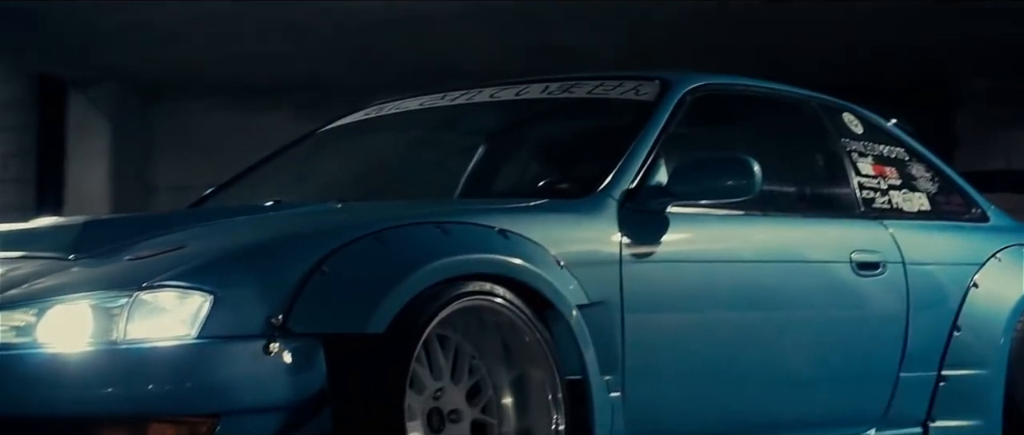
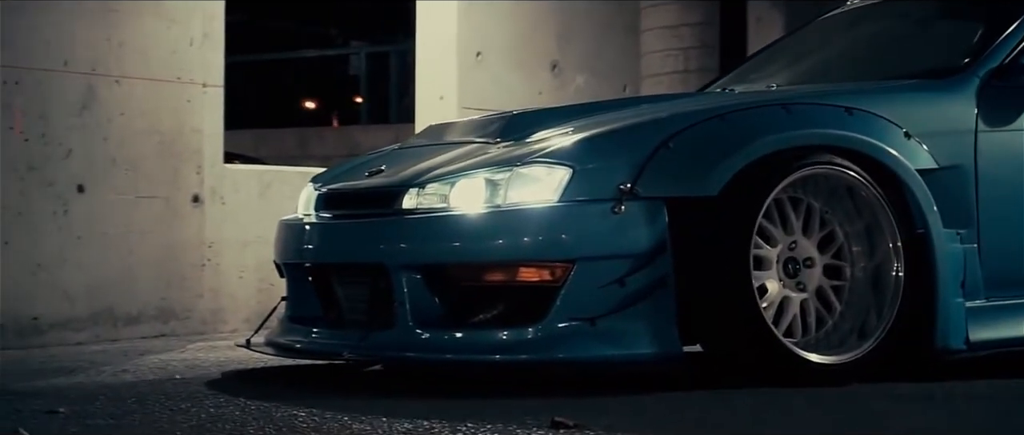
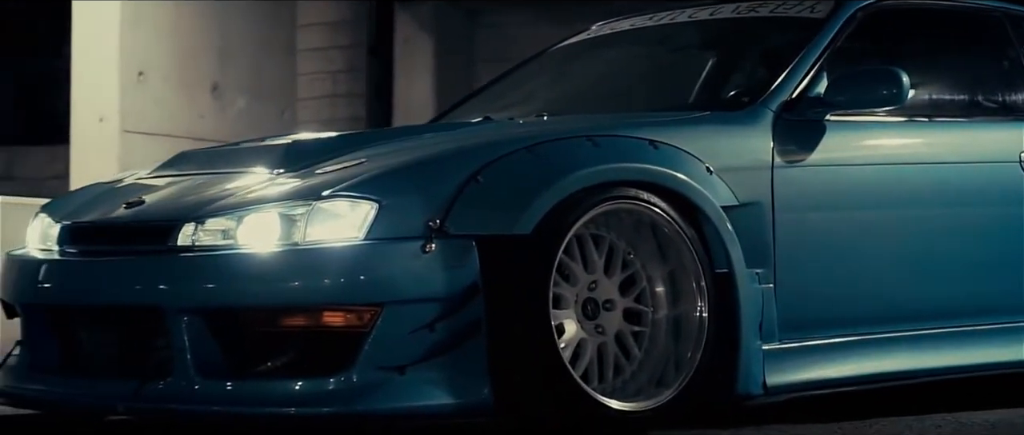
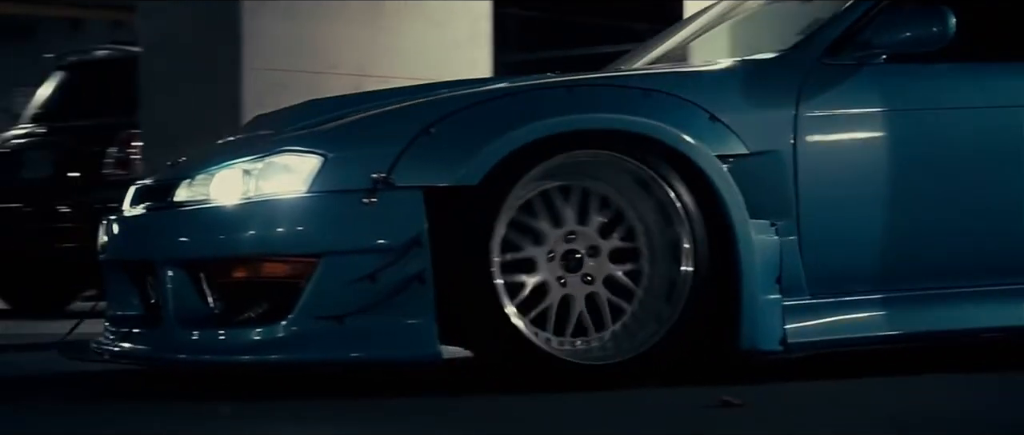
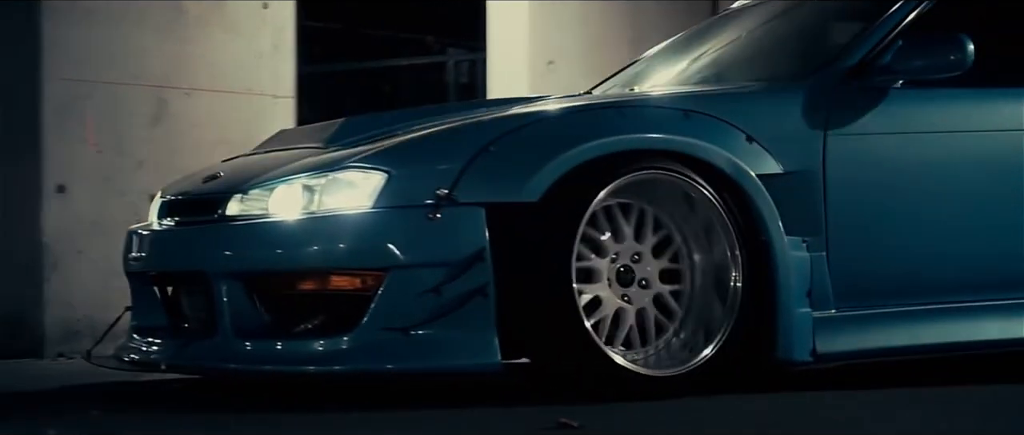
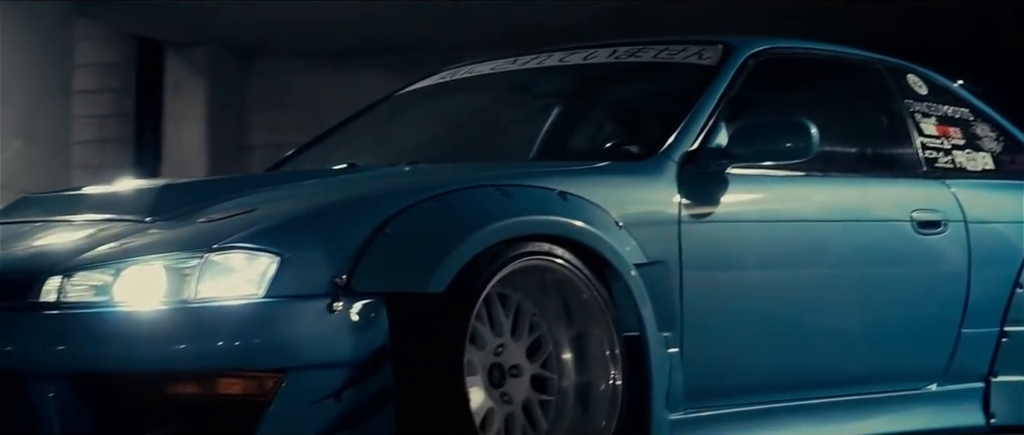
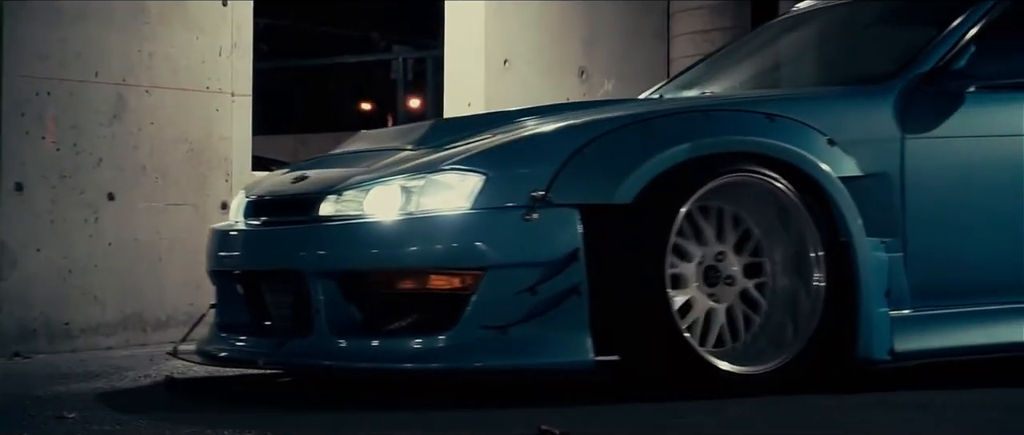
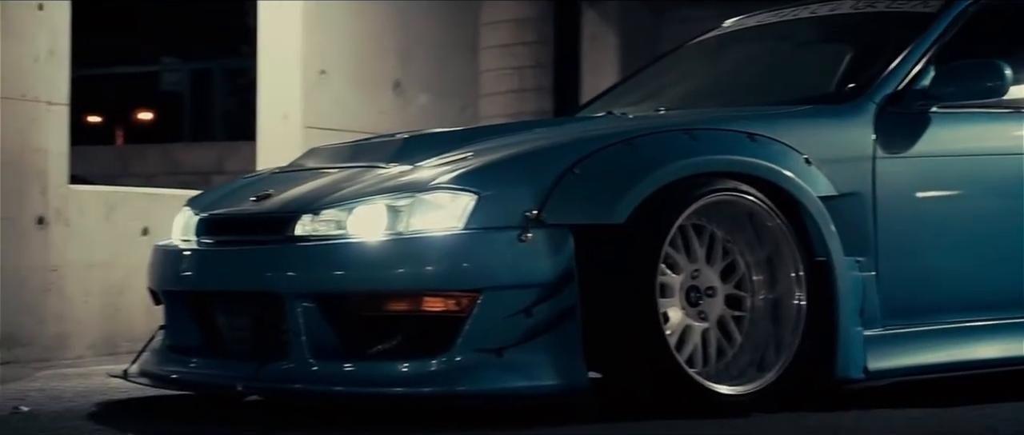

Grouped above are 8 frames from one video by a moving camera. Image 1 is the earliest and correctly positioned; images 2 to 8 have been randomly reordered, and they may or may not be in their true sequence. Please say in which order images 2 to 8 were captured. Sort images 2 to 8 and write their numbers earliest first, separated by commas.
6, 3, 8, 2, 7, 5, 4
